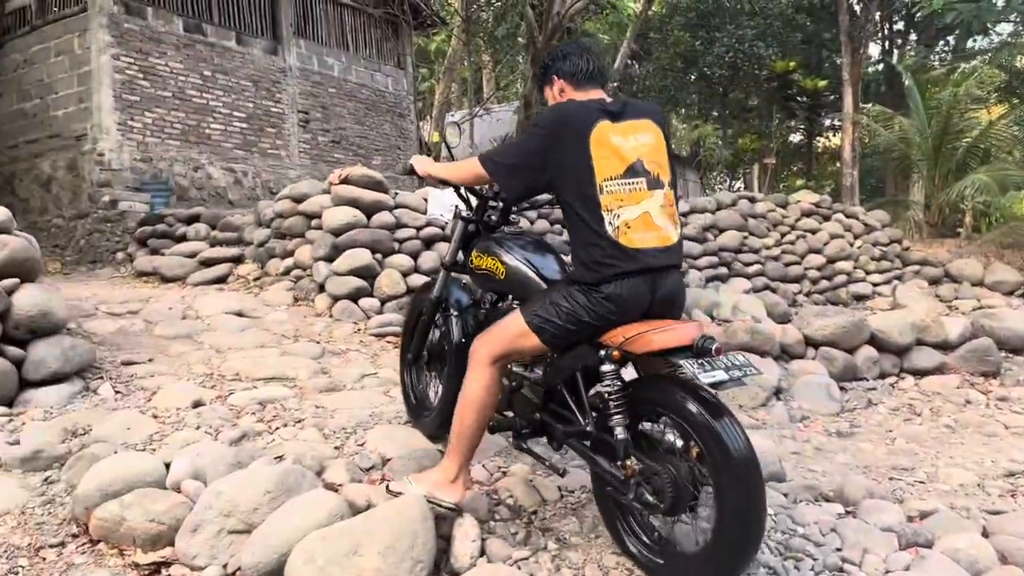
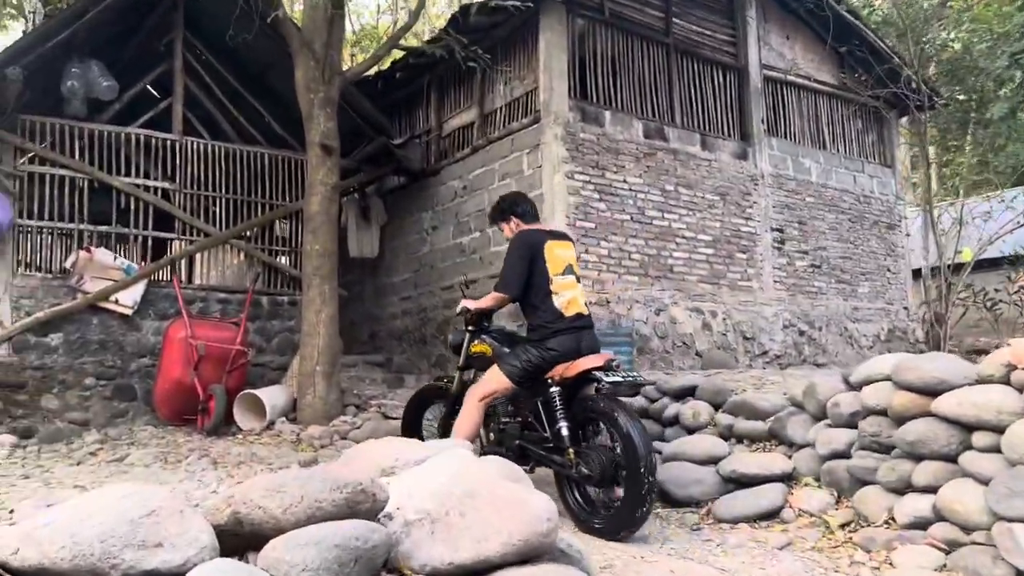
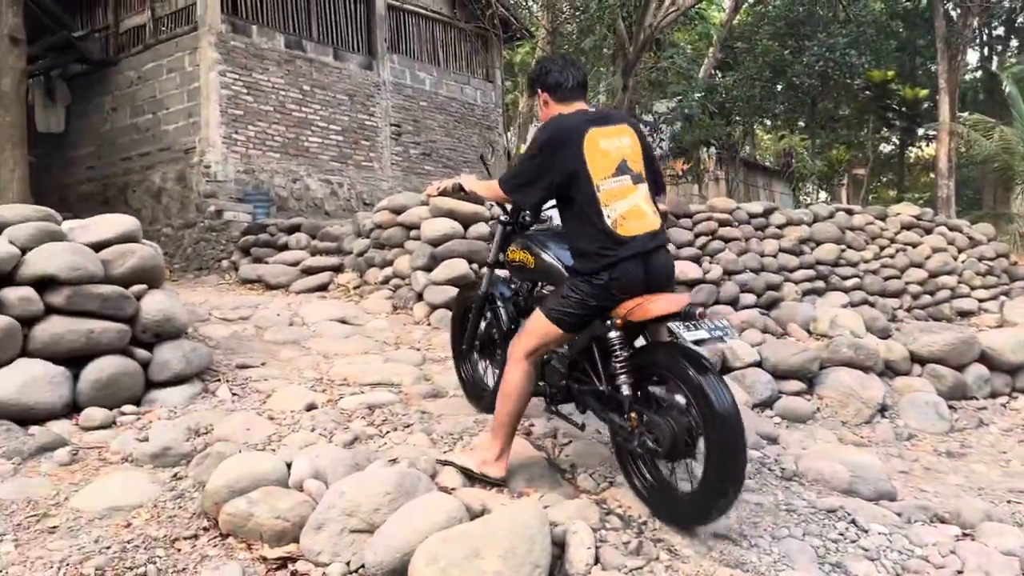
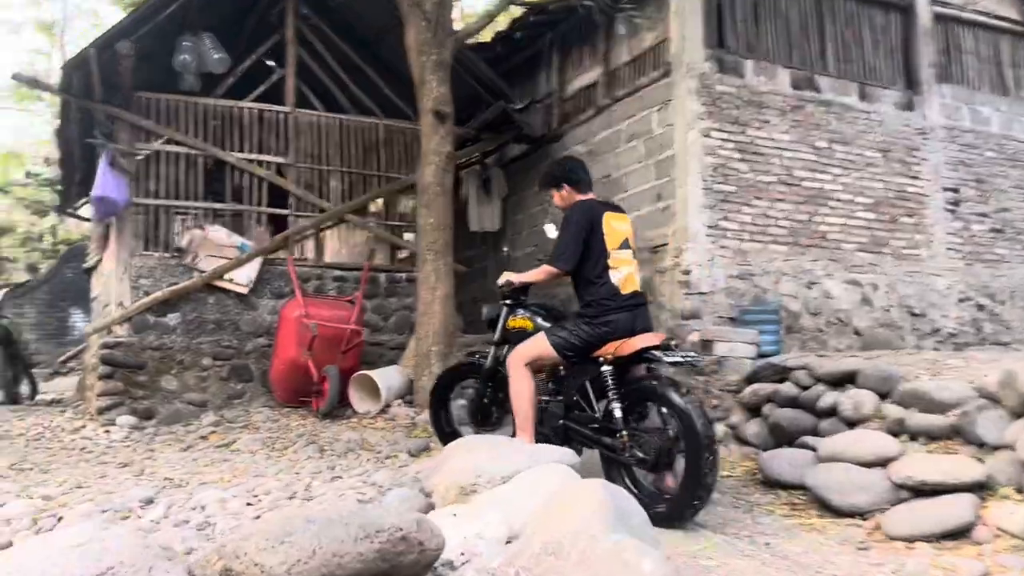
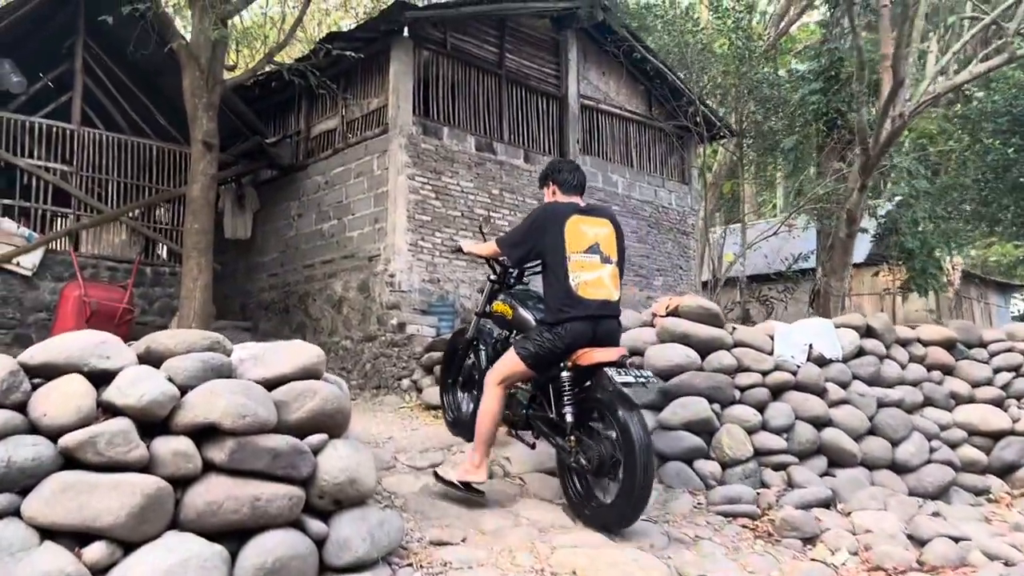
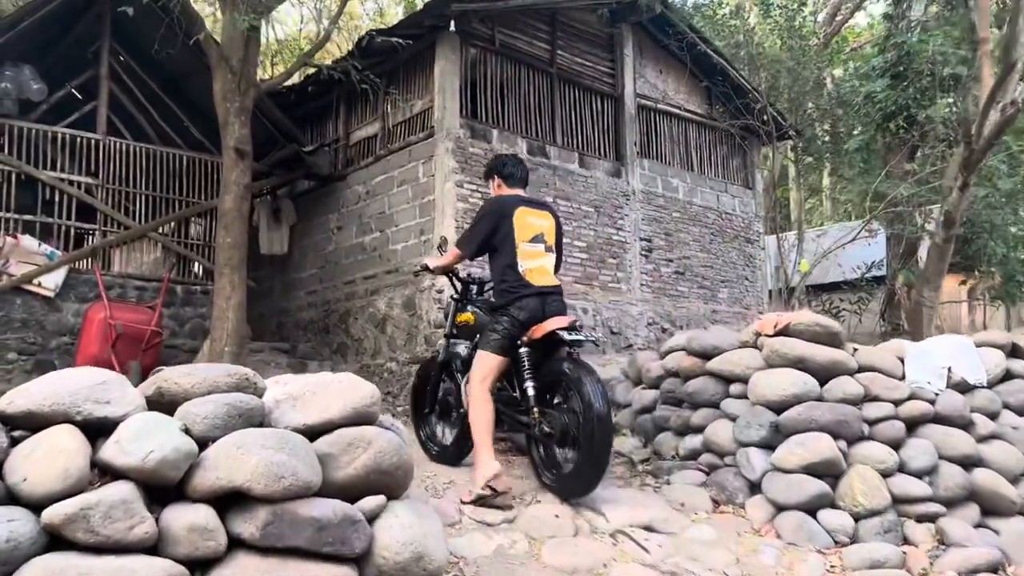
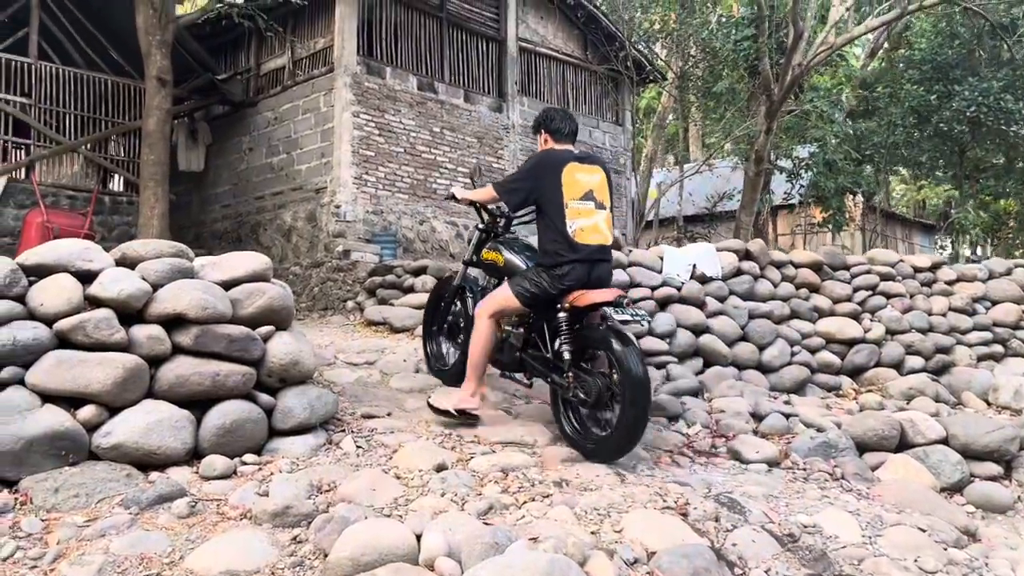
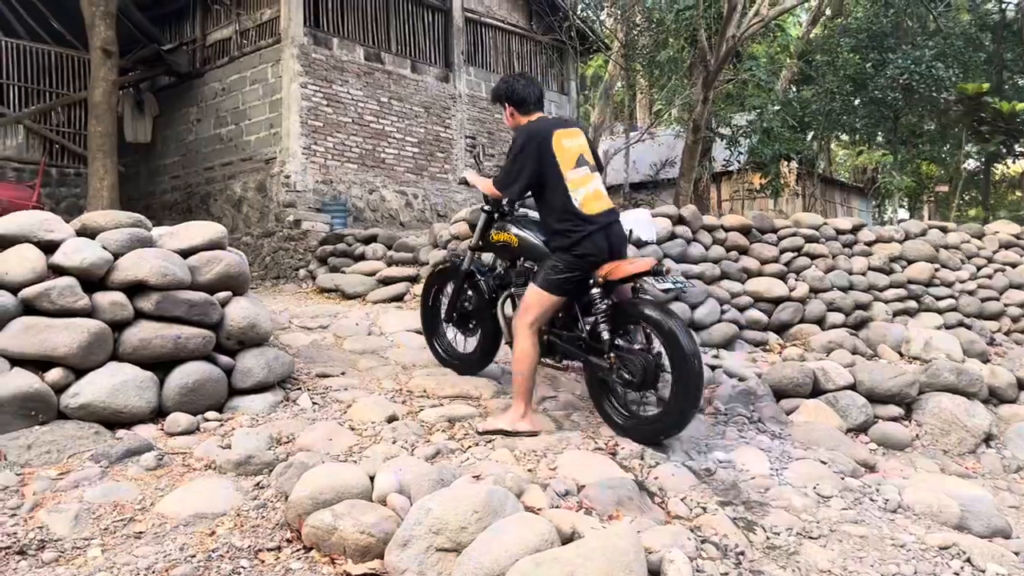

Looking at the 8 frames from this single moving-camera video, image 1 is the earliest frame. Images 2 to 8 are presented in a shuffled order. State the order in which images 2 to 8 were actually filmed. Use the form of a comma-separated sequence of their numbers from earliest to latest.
3, 8, 7, 5, 6, 2, 4
